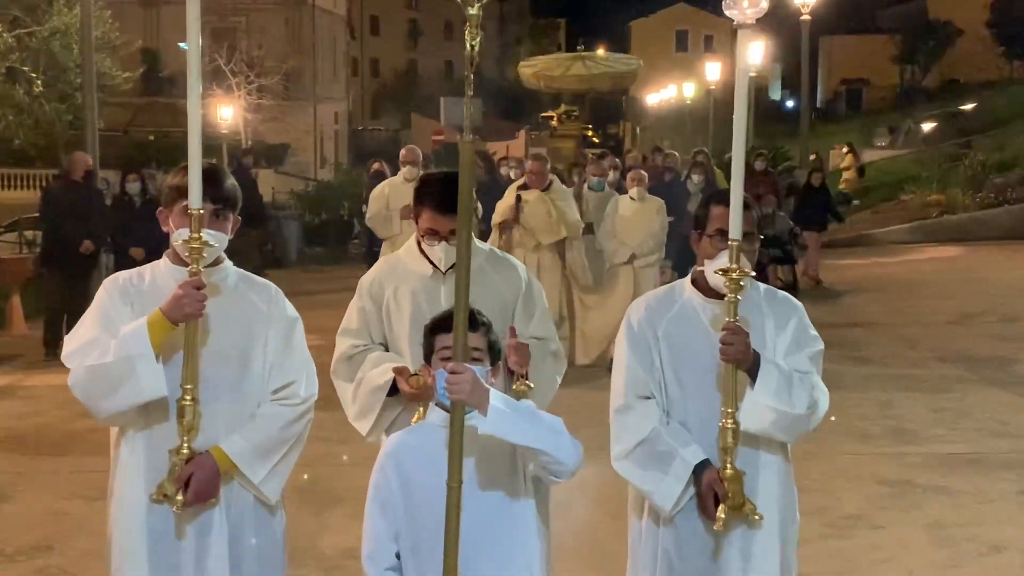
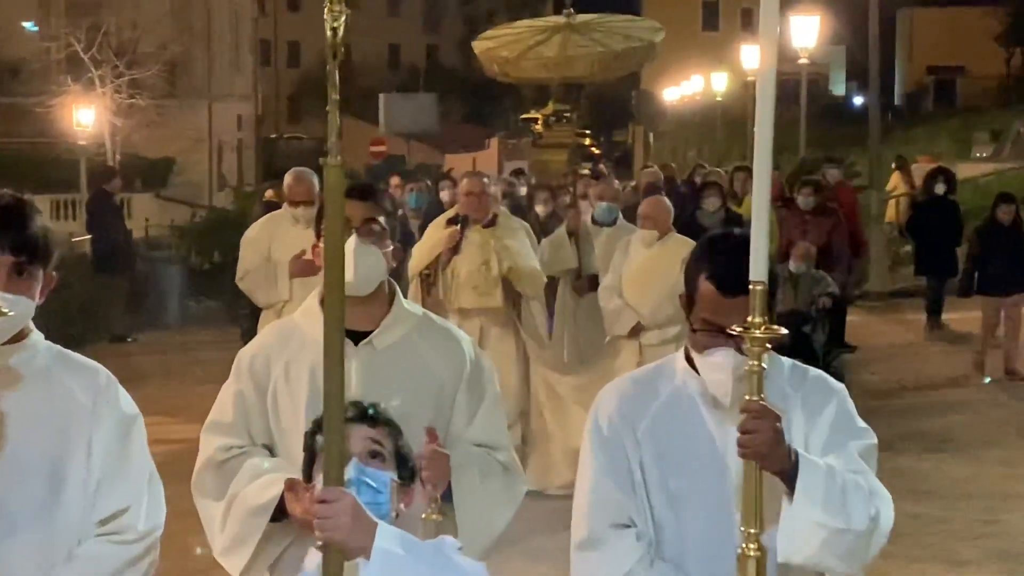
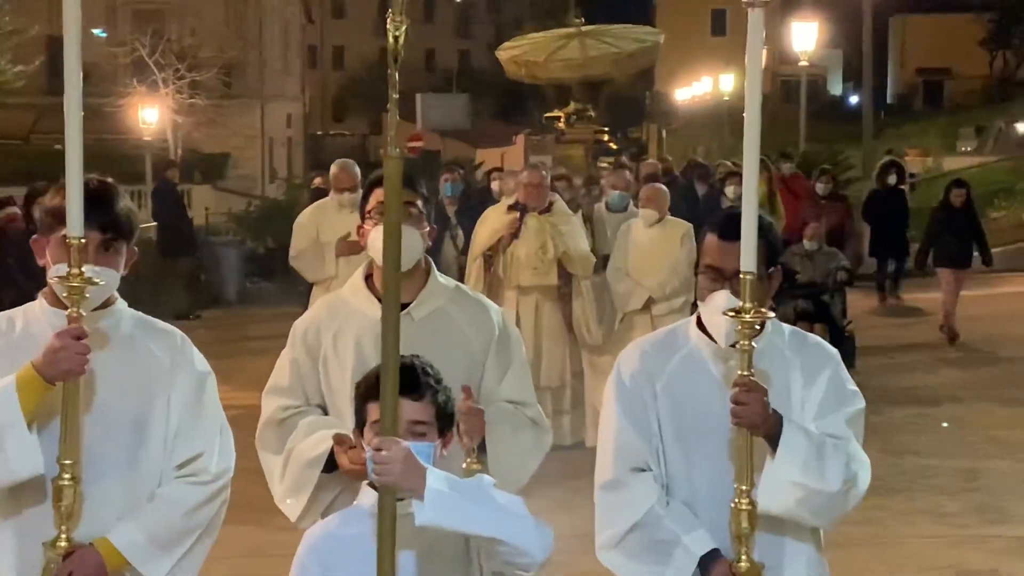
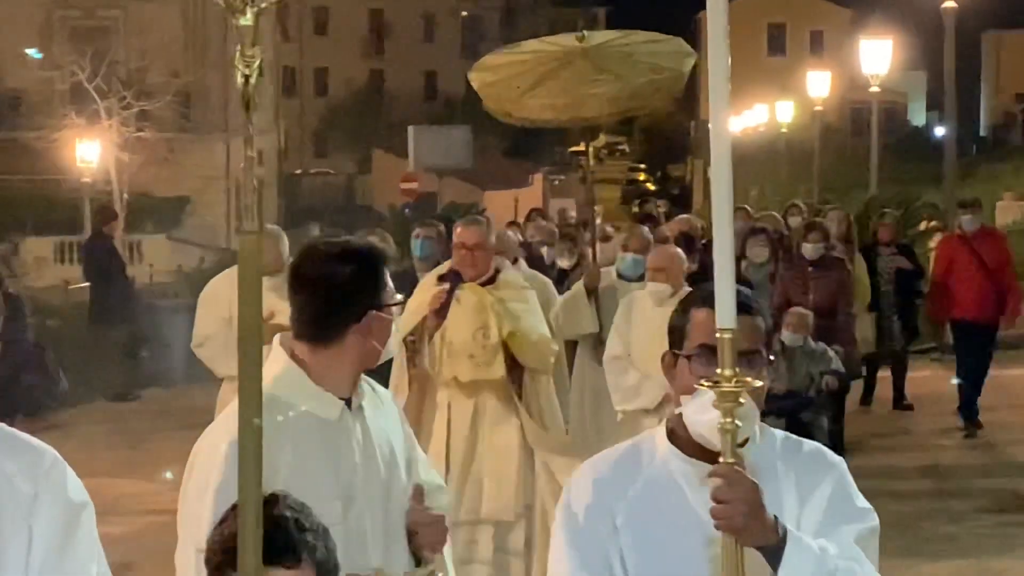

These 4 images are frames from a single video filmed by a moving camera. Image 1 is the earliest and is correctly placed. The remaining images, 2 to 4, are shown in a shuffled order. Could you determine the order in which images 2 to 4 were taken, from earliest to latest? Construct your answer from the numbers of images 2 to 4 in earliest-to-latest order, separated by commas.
3, 2, 4
